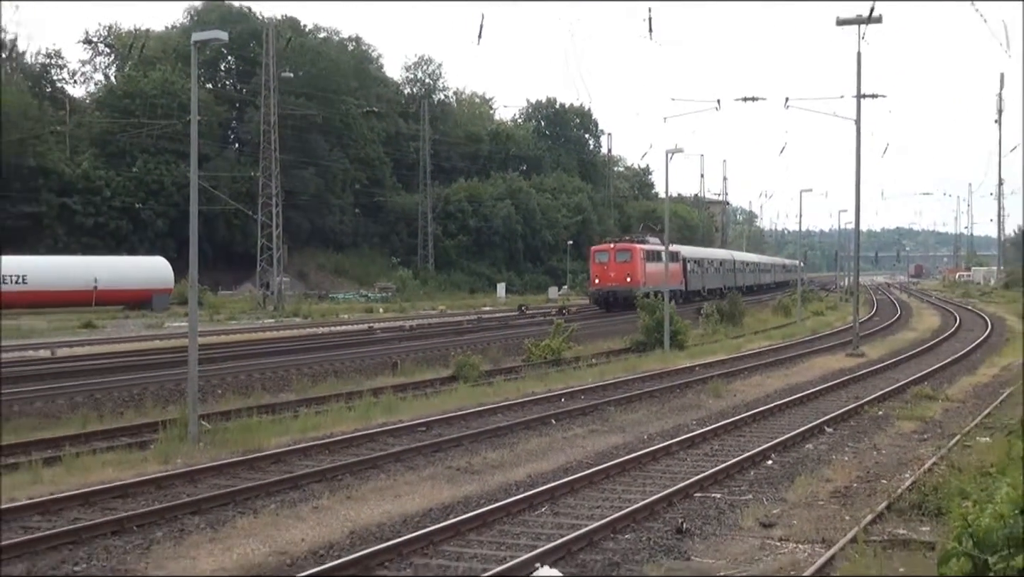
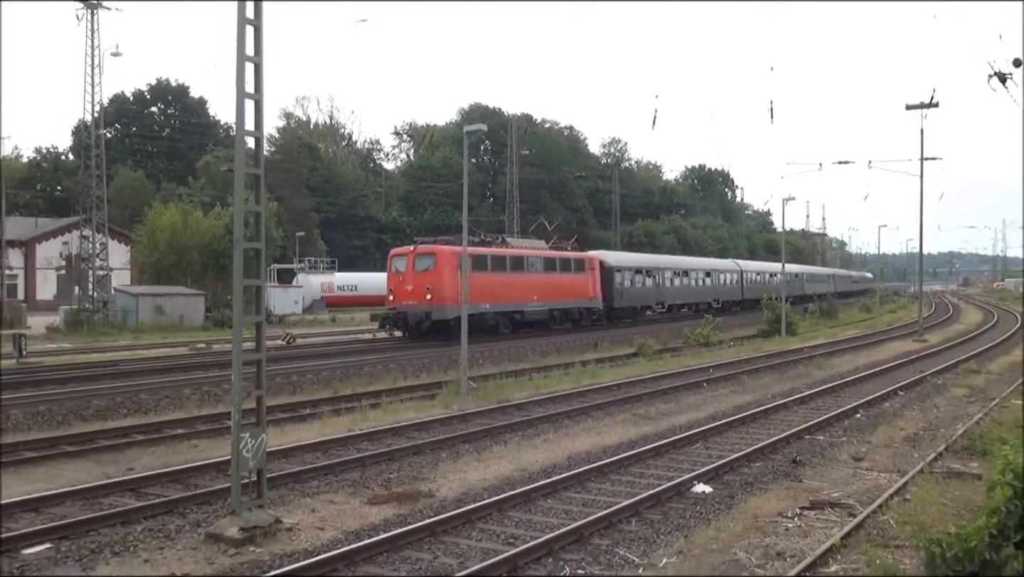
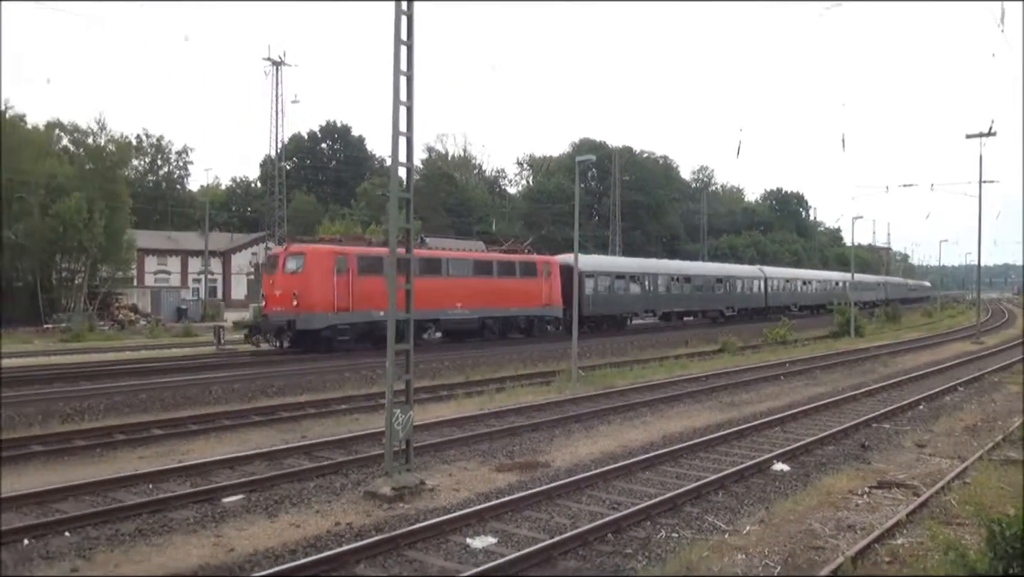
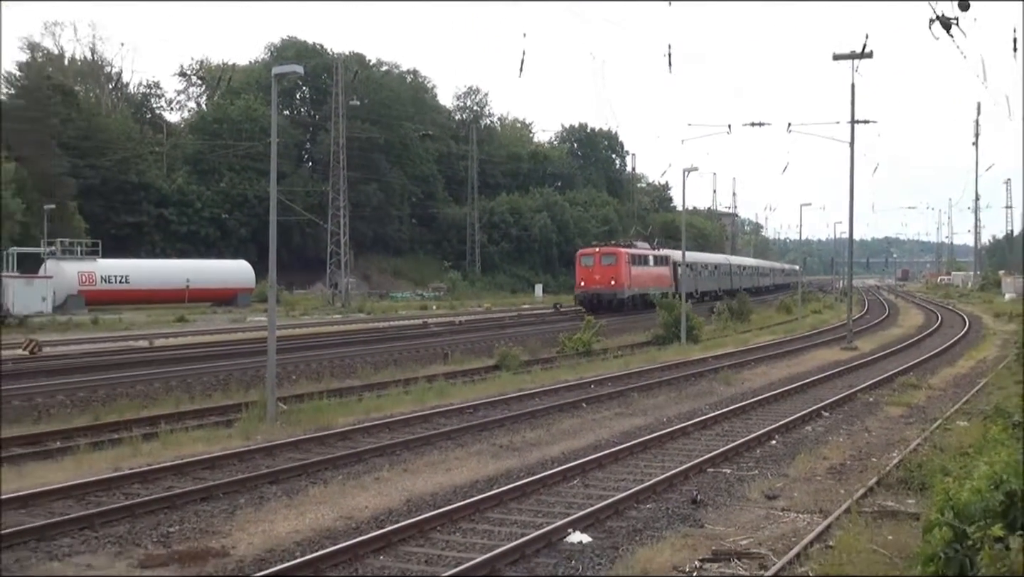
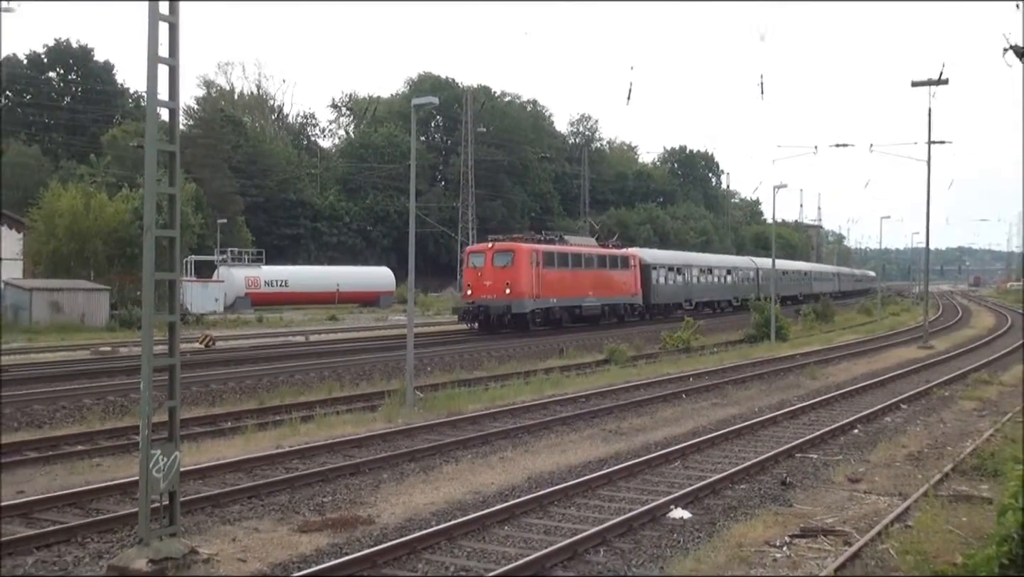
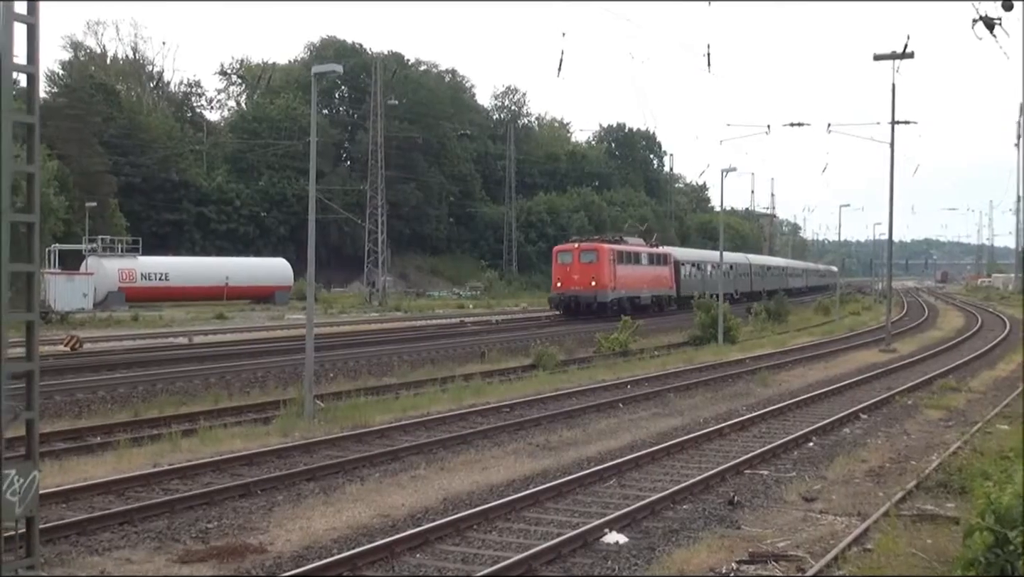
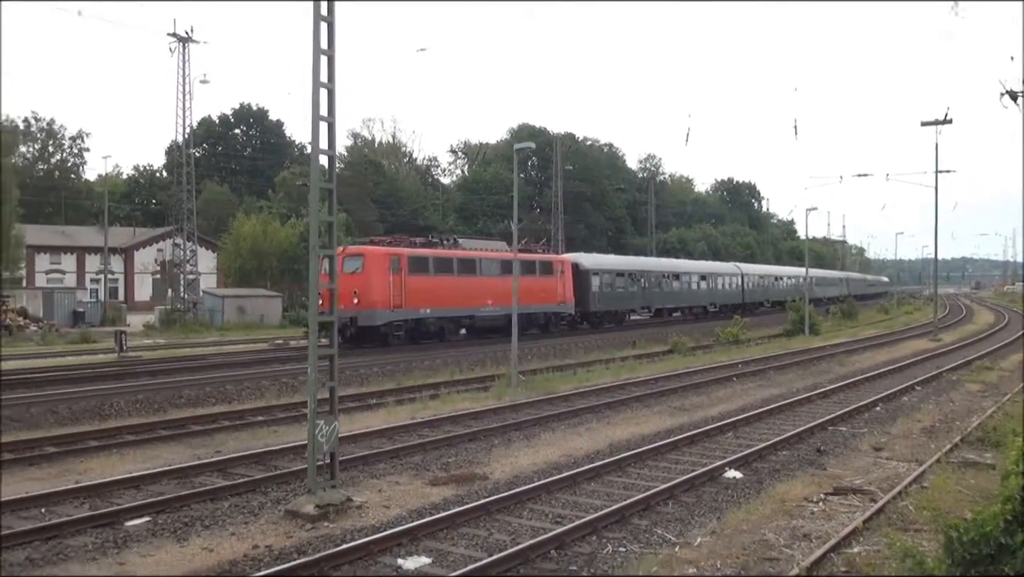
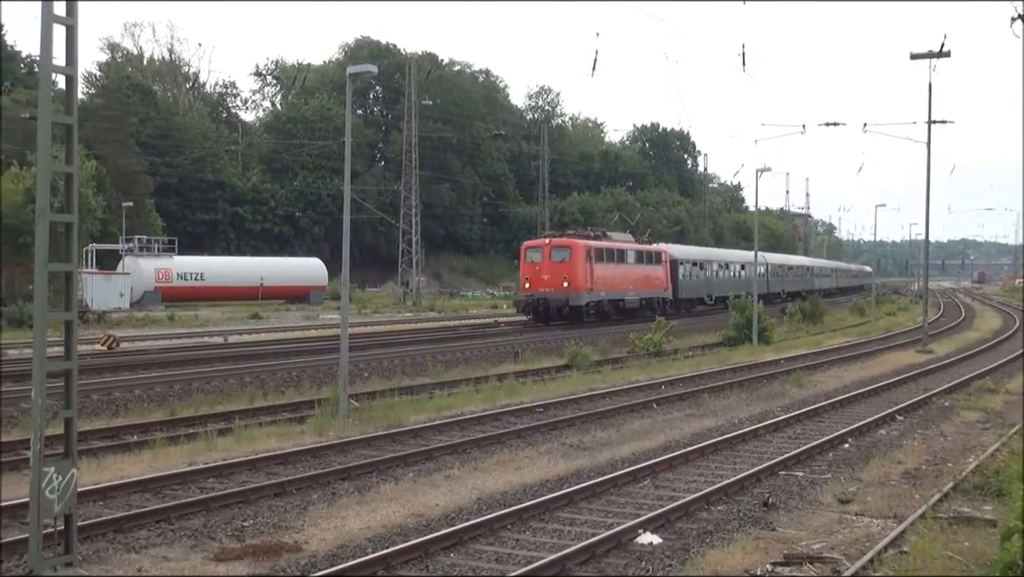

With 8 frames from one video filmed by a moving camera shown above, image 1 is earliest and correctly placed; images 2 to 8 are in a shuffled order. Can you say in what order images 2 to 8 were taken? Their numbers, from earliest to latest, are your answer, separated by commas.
4, 6, 8, 5, 2, 7, 3
